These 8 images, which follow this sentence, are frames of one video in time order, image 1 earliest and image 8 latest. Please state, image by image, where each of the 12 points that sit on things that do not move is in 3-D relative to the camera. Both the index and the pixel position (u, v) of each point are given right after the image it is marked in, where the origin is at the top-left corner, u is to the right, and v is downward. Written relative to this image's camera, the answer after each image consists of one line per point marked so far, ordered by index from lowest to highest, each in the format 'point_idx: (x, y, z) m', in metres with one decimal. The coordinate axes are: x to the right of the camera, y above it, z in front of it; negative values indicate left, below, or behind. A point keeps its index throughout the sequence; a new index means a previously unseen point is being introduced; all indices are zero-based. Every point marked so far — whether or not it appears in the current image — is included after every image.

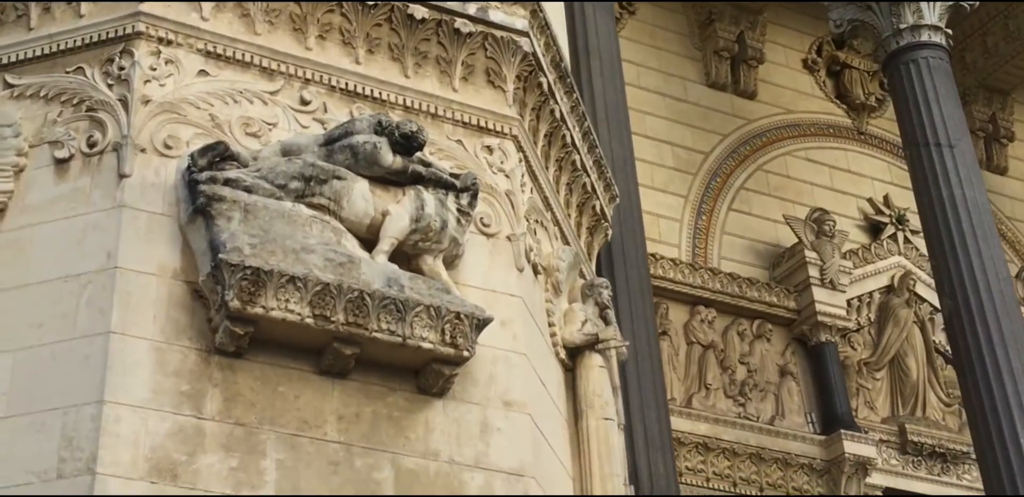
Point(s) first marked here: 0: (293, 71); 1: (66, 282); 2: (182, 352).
0: (-1.2, +1.0, +7.7) m
1: (-2.2, -0.2, +6.7) m
2: (-1.6, -0.5, +6.5) m
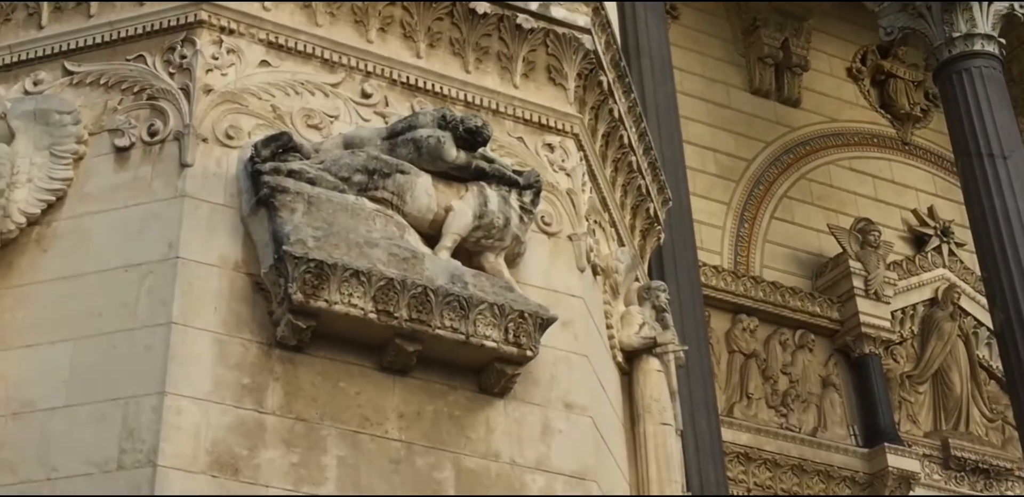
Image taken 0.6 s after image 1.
0: (-0.9, +1.0, +7.6) m
1: (-1.9, -0.1, +6.6) m
2: (-1.3, -0.5, +6.4) m
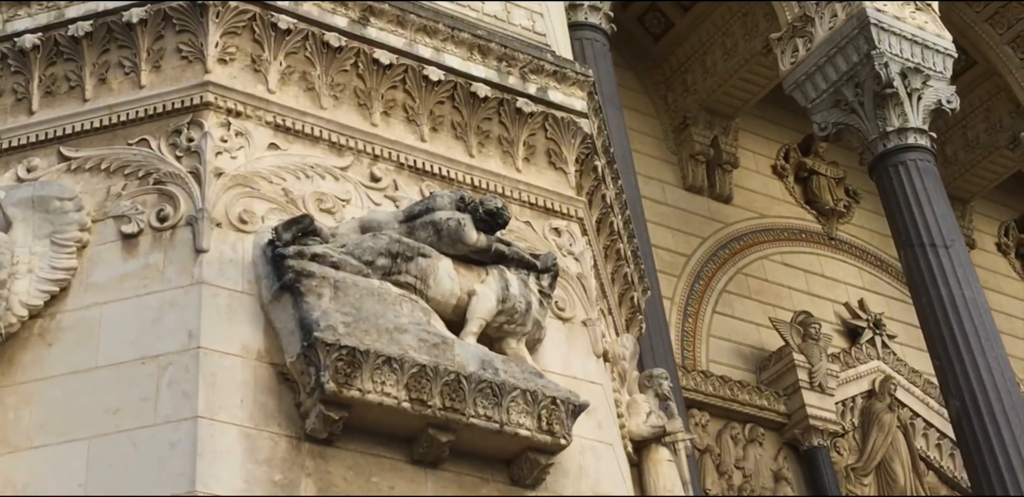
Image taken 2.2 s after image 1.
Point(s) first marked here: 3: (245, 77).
0: (-0.8, +0.6, +7.4) m
1: (-1.7, -0.5, +6.2) m
2: (-1.1, -0.8, +6.0) m
3: (-1.4, +0.9, +7.2) m
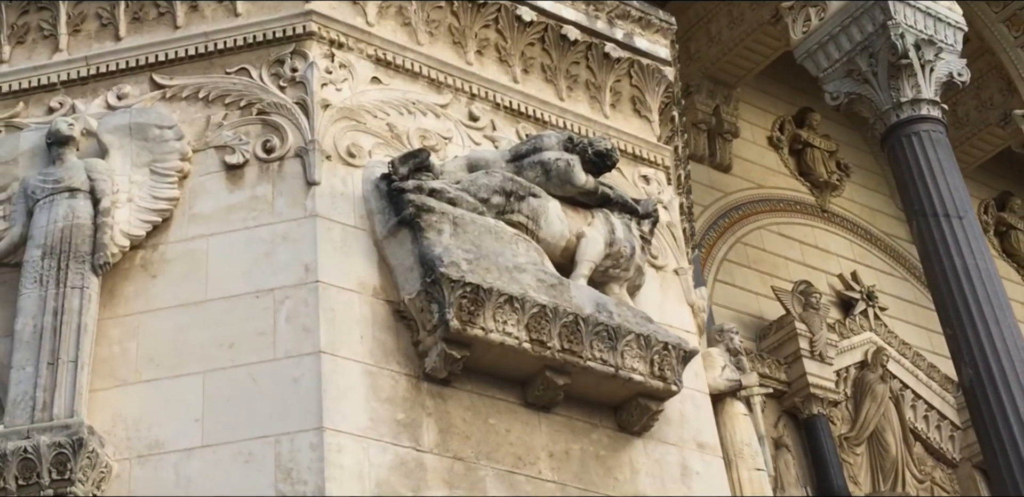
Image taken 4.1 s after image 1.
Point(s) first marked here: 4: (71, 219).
0: (-0.3, +0.9, +7.2) m
1: (-1.1, -0.2, +6.0) m
2: (-0.5, -0.6, +5.8) m
3: (-0.9, +1.2, +7.0) m
4: (-2.0, +0.1, +6.1) m
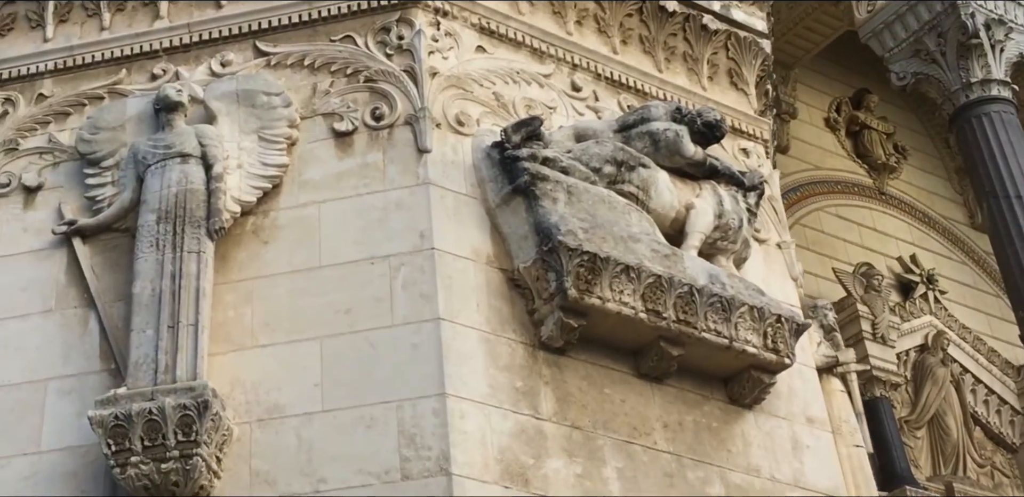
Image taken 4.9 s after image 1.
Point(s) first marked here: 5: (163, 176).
0: (+0.3, +1.0, +7.1) m
1: (-0.6, -0.1, +5.9) m
2: (0.0, -0.4, +5.8) m
3: (-0.3, +1.4, +7.0) m
4: (-1.5, +0.3, +6.1) m
5: (-1.6, +0.3, +6.2) m
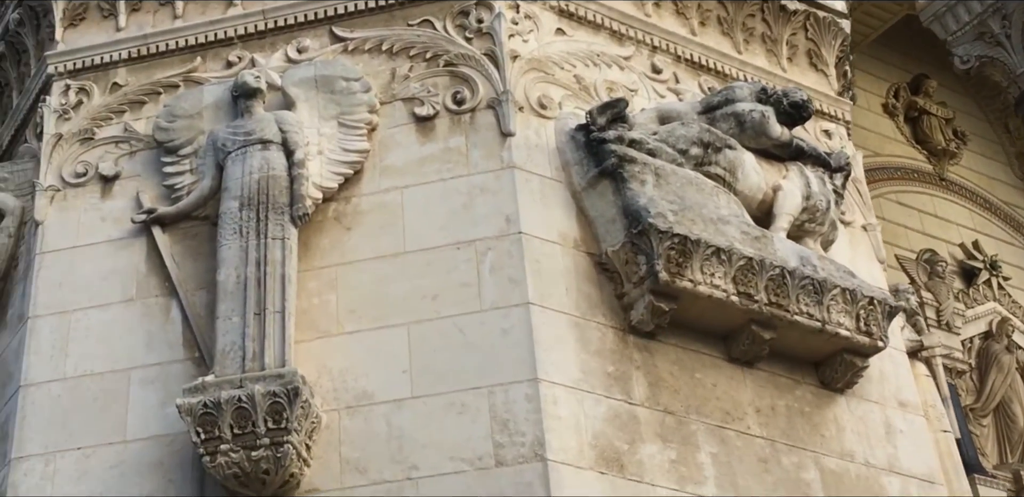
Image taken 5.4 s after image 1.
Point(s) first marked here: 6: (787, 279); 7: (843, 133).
0: (+0.7, +1.1, +7.0) m
1: (-0.2, 0.0, +5.9) m
2: (+0.4, -0.3, +5.7) m
3: (+0.1, +1.5, +6.9) m
4: (-1.1, +0.3, +6.1) m
5: (-1.2, +0.4, +6.1) m
6: (+1.2, -0.1, +5.9) m
7: (+1.8, +0.6, +7.5) m
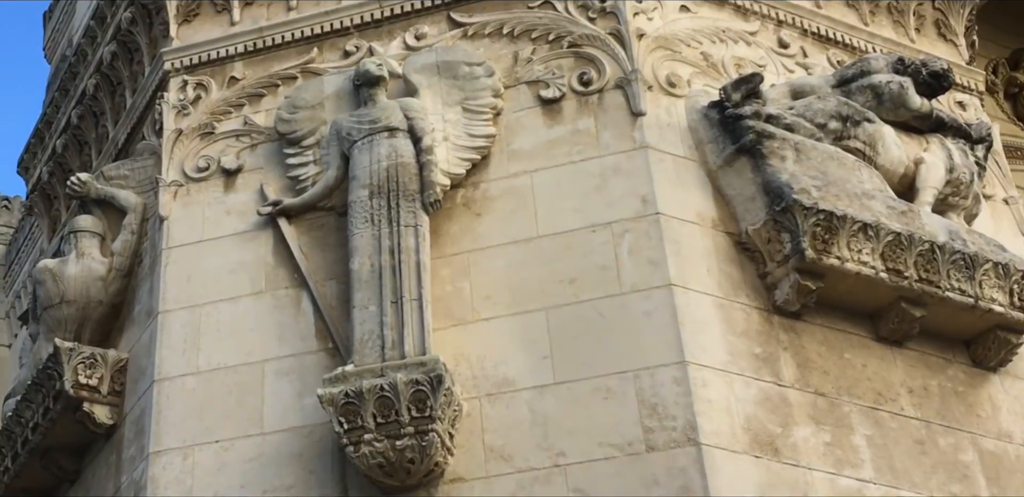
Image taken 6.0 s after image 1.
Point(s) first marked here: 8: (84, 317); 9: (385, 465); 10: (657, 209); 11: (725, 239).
0: (+1.3, +1.2, +6.8) m
1: (+0.3, +0.1, +5.7) m
2: (+1.0, -0.3, +5.5) m
3: (+0.7, +1.6, +6.7) m
4: (-0.5, +0.4, +6.0) m
5: (-0.6, +0.4, +6.0) m
6: (+1.8, 0.0, +5.7) m
7: (+2.5, +0.8, +7.3) m
8: (-2.2, -0.4, +7.0) m
9: (-0.5, -0.8, +5.2) m
10: (+0.6, +0.2, +5.7) m
11: (+0.9, 0.0, +5.7) m
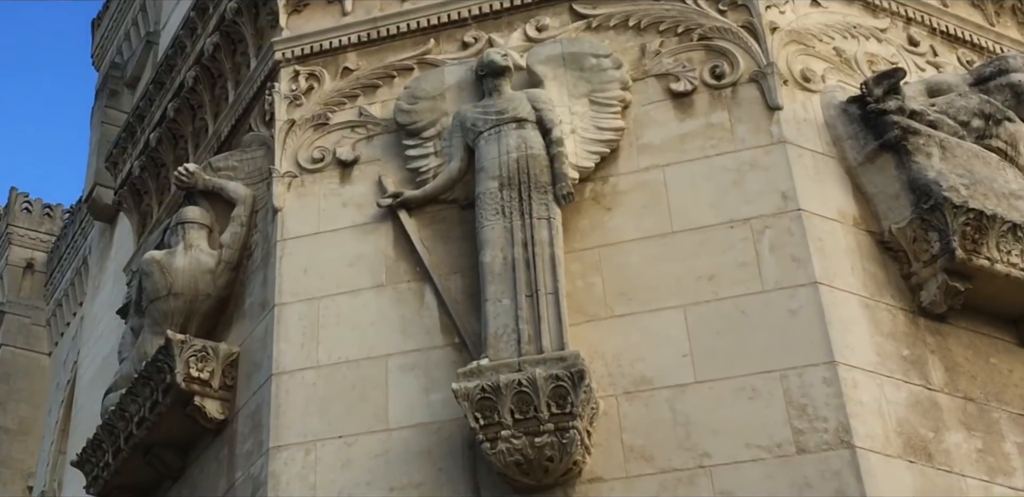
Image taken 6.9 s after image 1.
0: (+1.9, +1.2, +6.6) m
1: (+0.9, +0.1, +5.6) m
2: (+1.5, -0.2, +5.3) m
3: (+1.3, +1.6, +6.6) m
4: (+0.1, +0.4, +5.8) m
5: (0.0, +0.5, +5.9) m
6: (+2.4, 0.0, +5.5) m
7: (+3.1, +0.7, +7.1) m
8: (-1.6, -0.3, +6.9) m
9: (0.0, -0.8, +5.0) m
10: (+1.2, +0.2, +5.5) m
11: (+1.5, 0.0, +5.6) m
